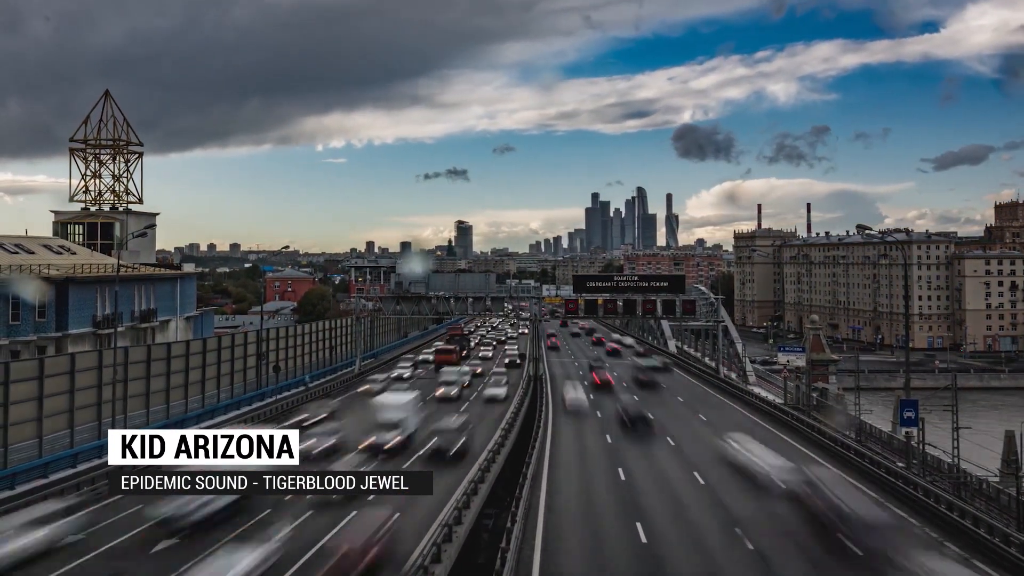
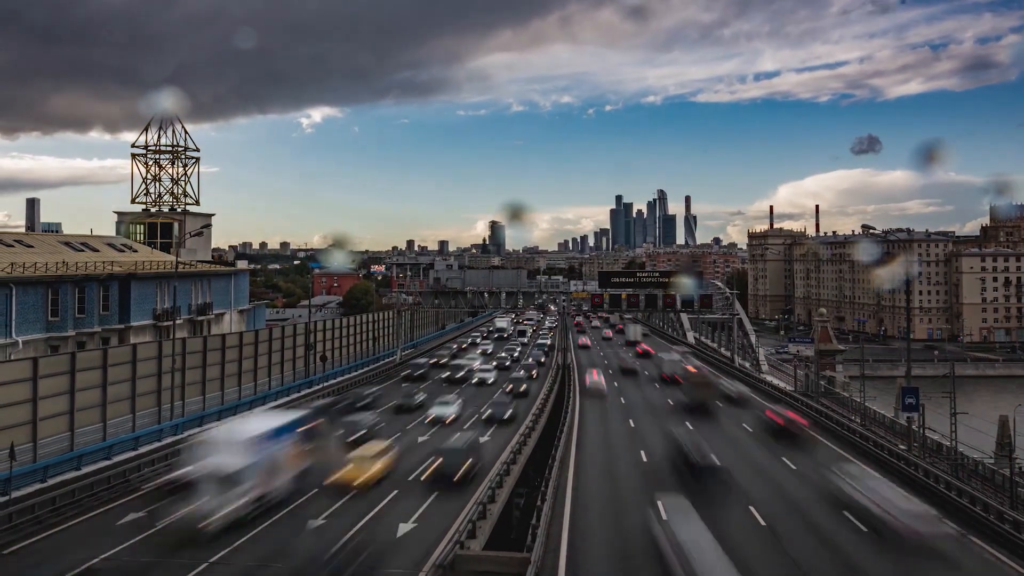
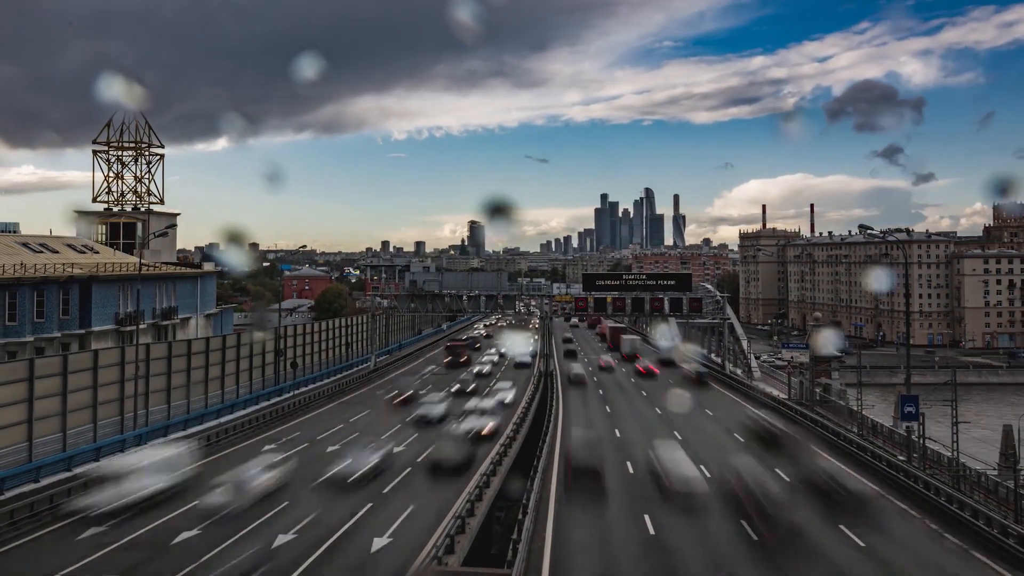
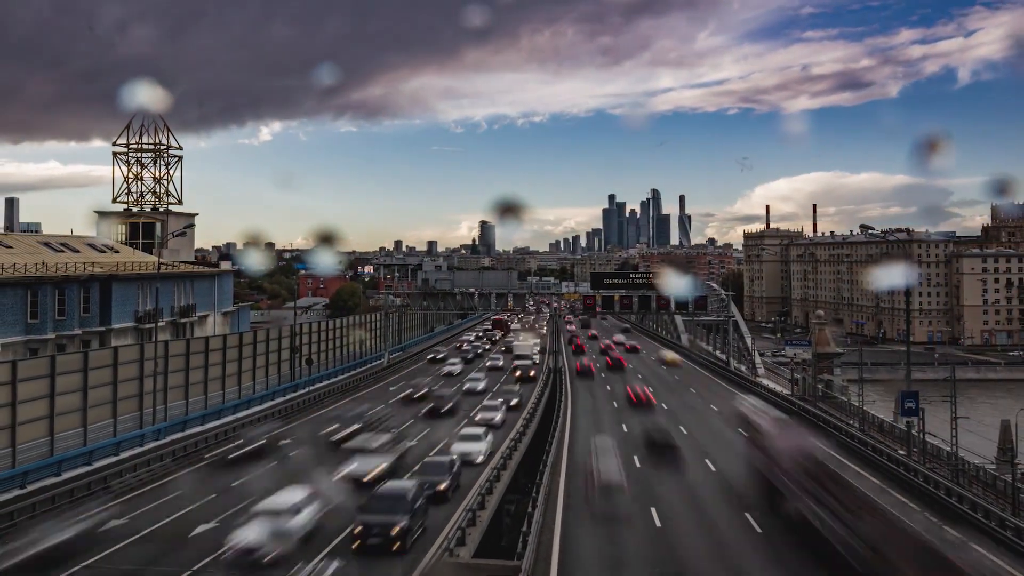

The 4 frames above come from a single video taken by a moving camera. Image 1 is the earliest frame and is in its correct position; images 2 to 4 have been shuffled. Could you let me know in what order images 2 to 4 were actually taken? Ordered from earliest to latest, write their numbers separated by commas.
3, 4, 2
